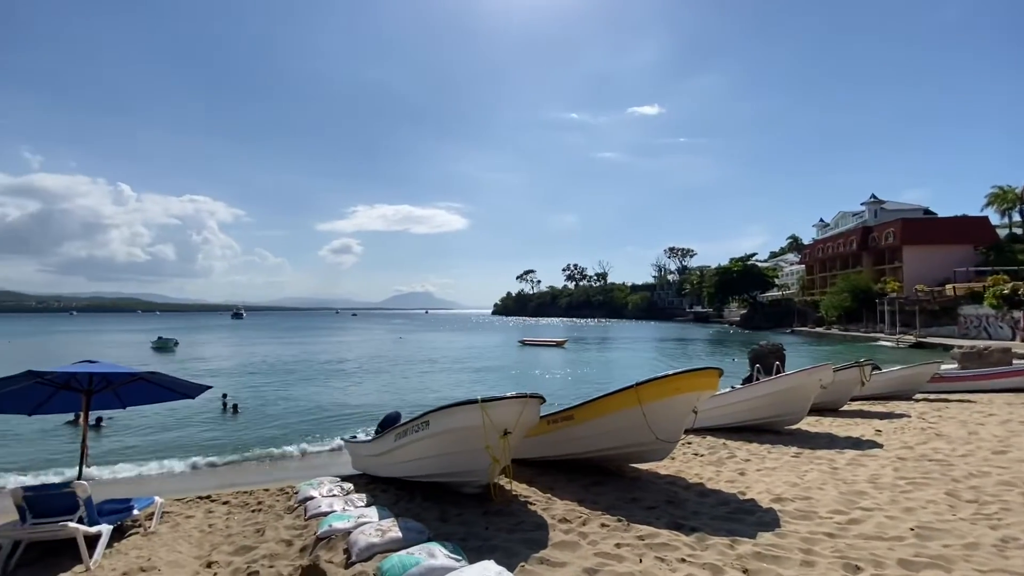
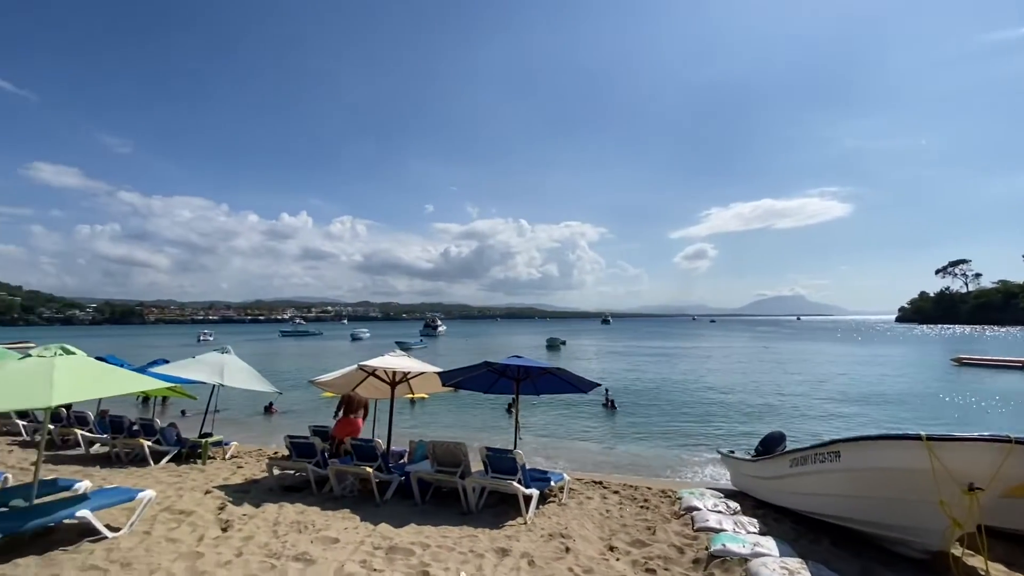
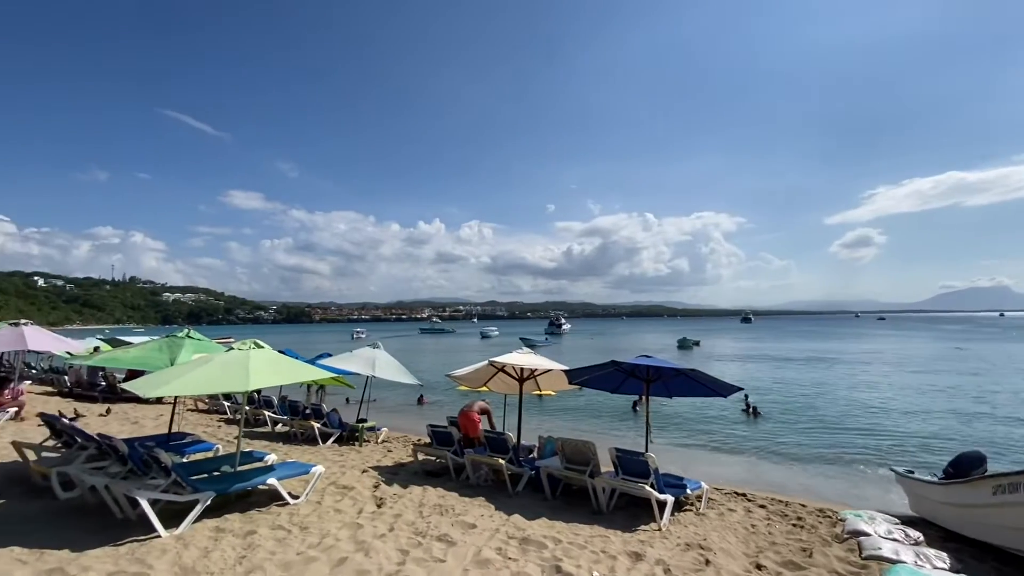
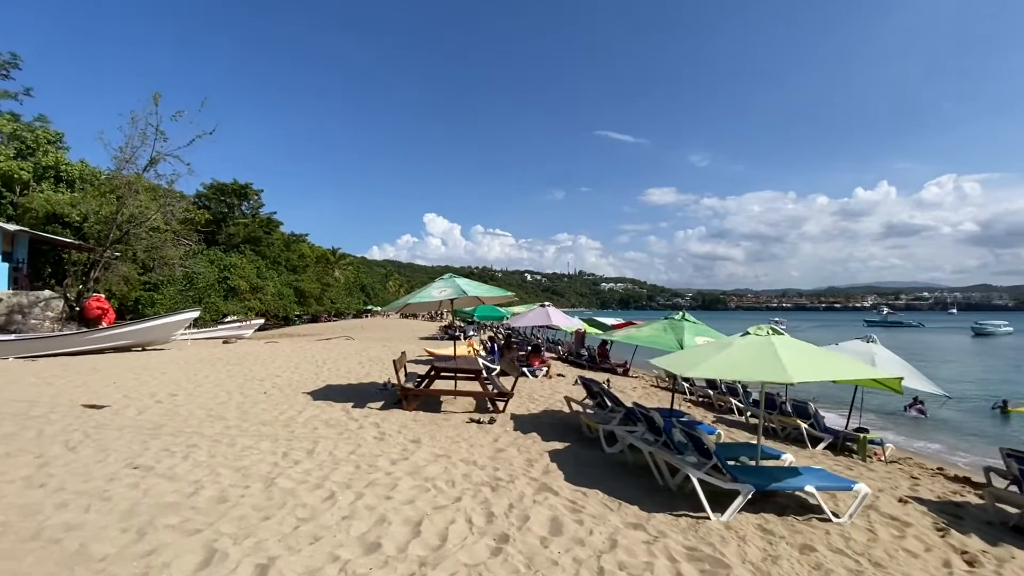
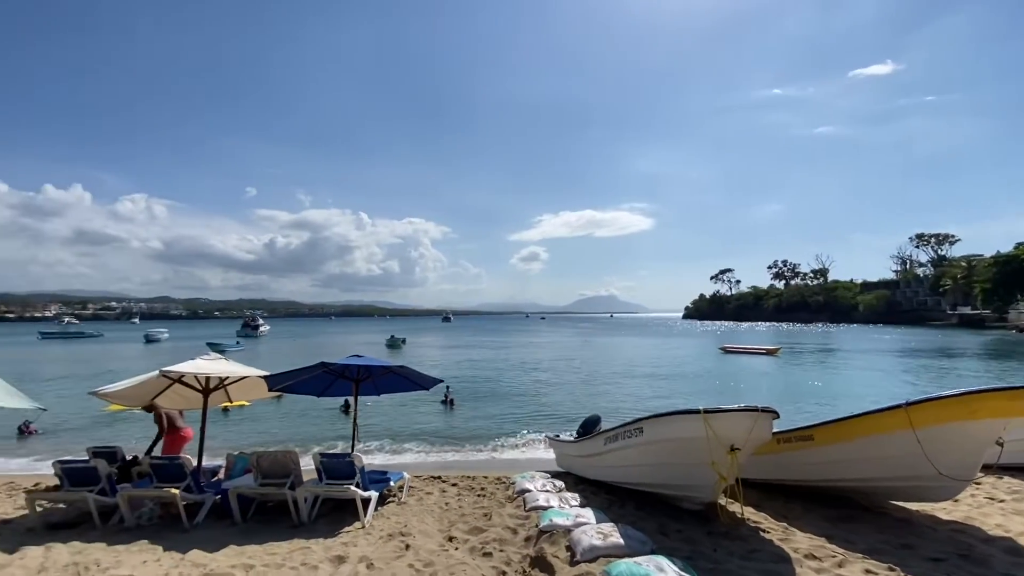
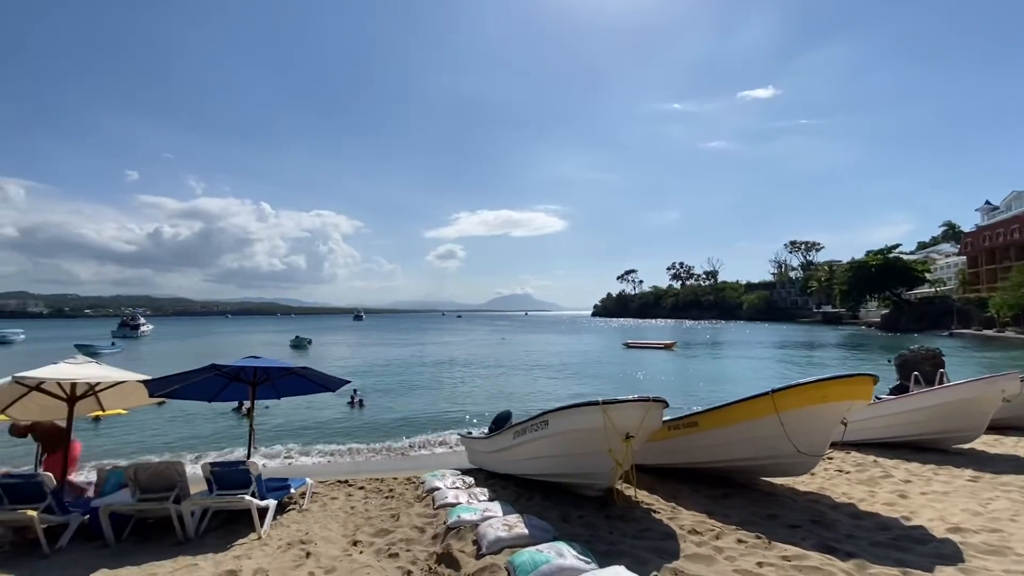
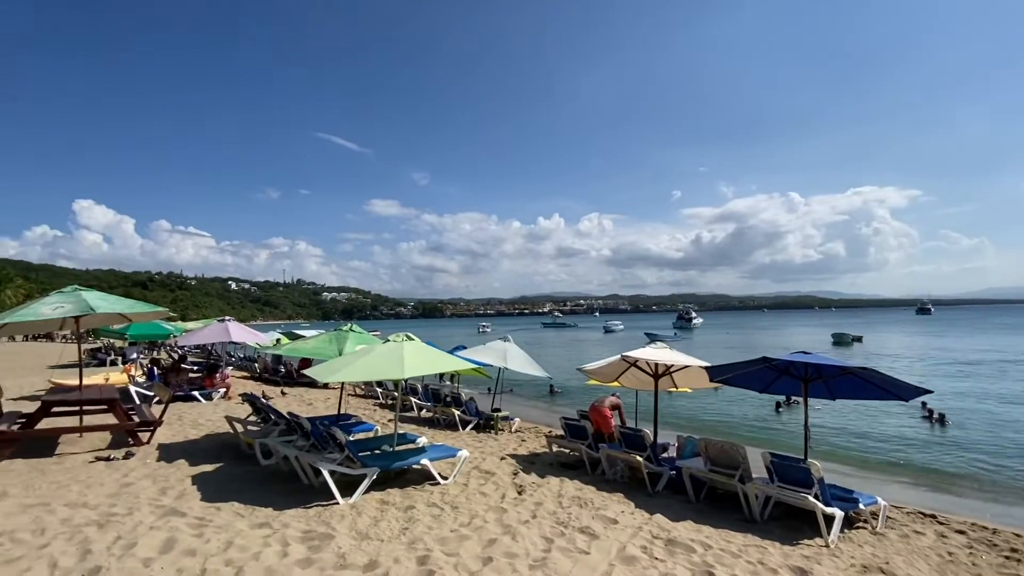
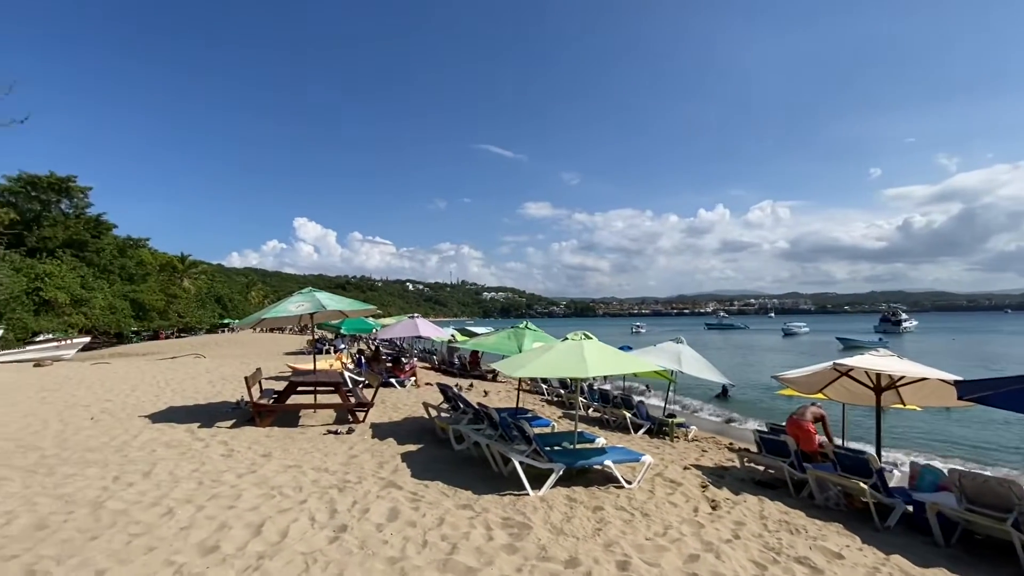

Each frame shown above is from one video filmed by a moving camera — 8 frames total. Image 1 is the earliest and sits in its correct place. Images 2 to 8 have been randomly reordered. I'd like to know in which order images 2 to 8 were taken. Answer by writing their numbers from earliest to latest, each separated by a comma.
6, 5, 2, 3, 7, 8, 4
